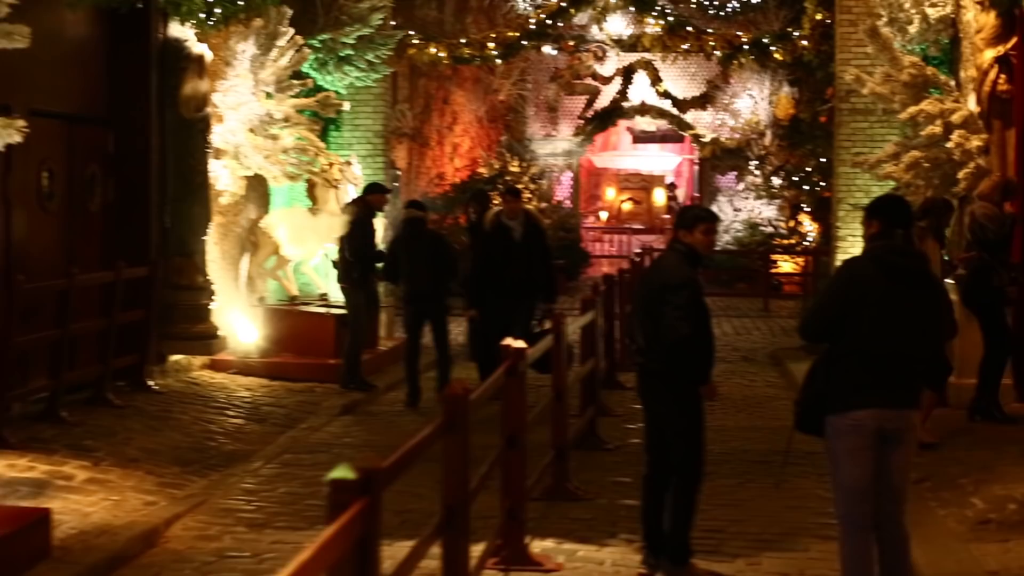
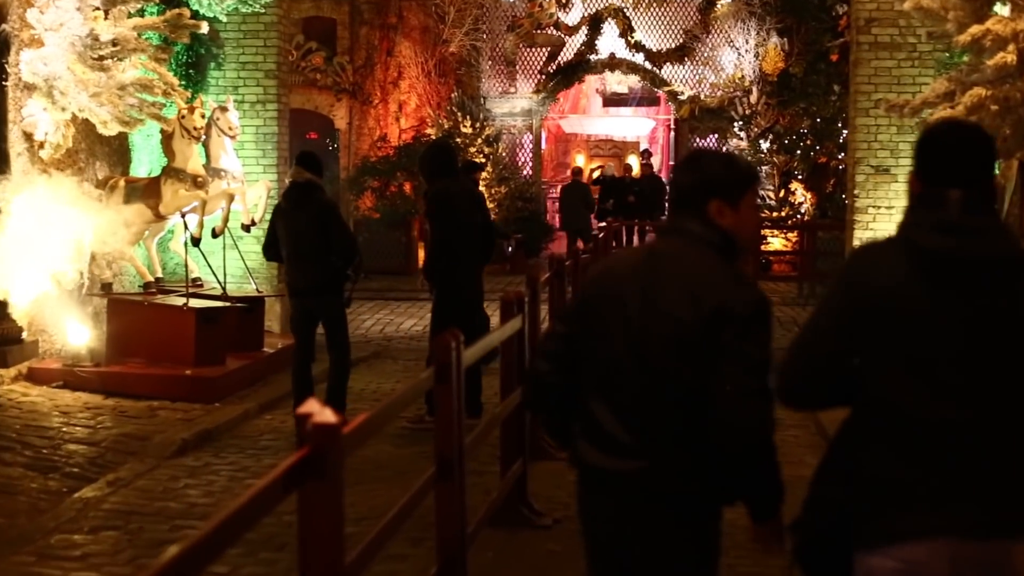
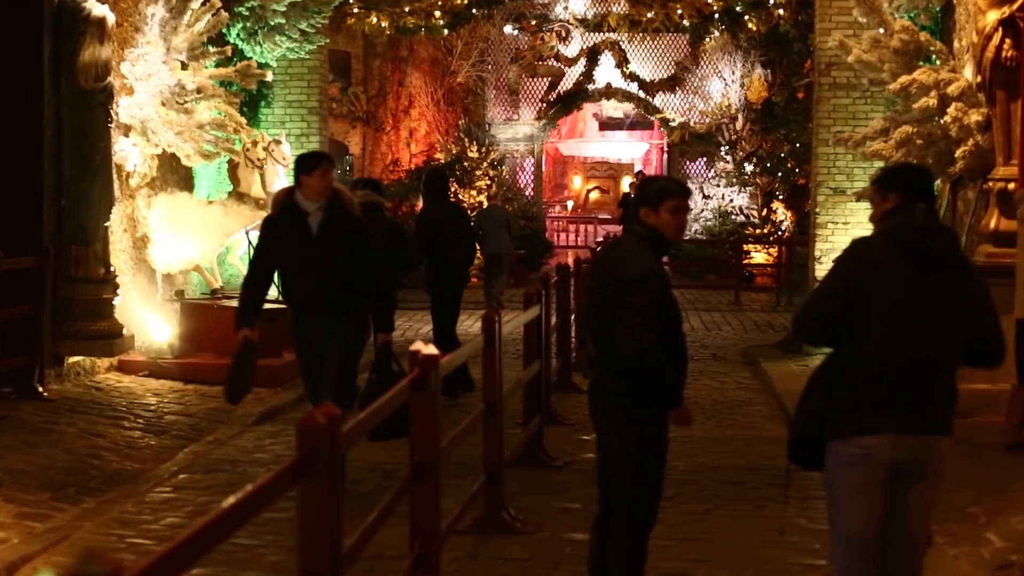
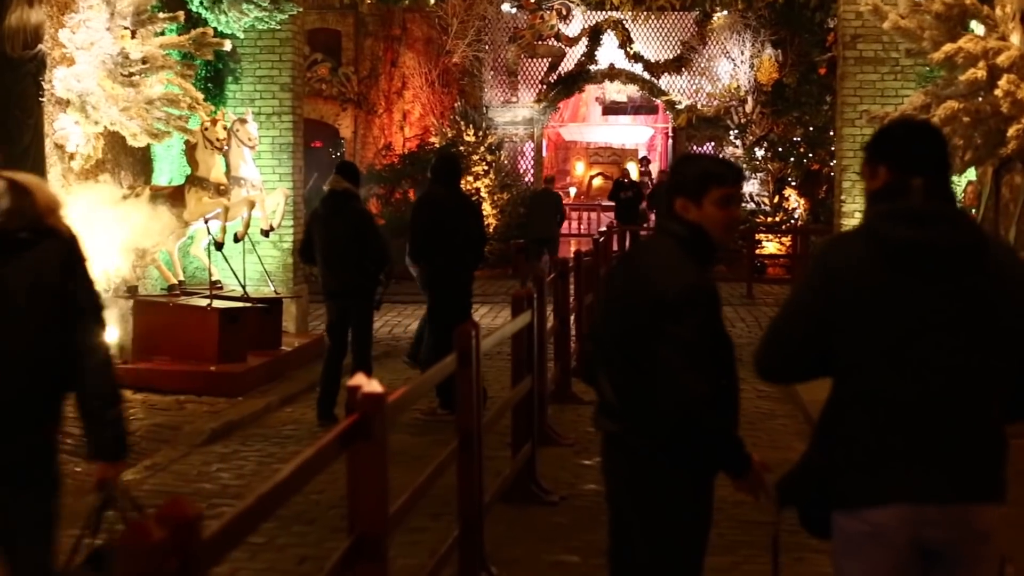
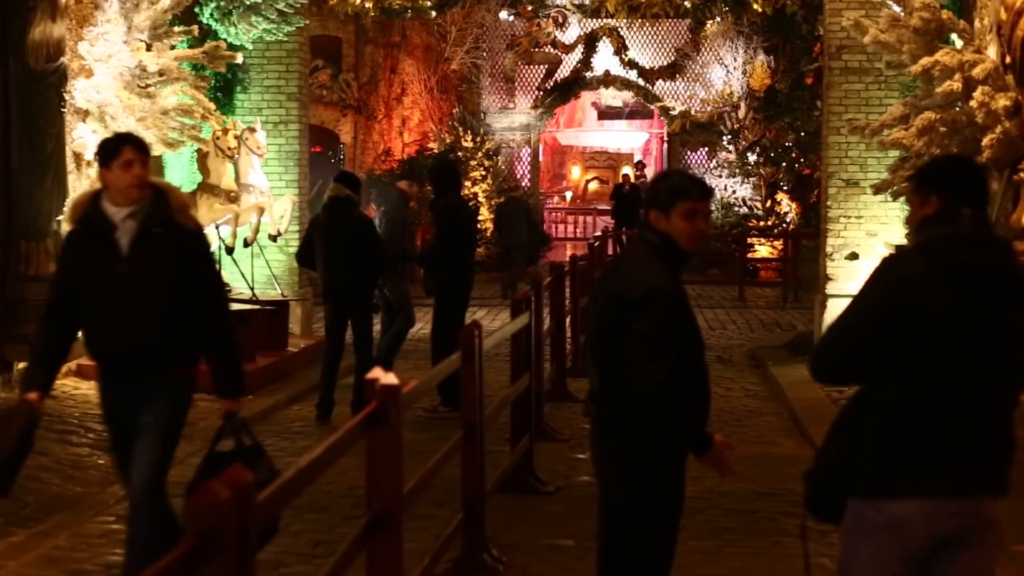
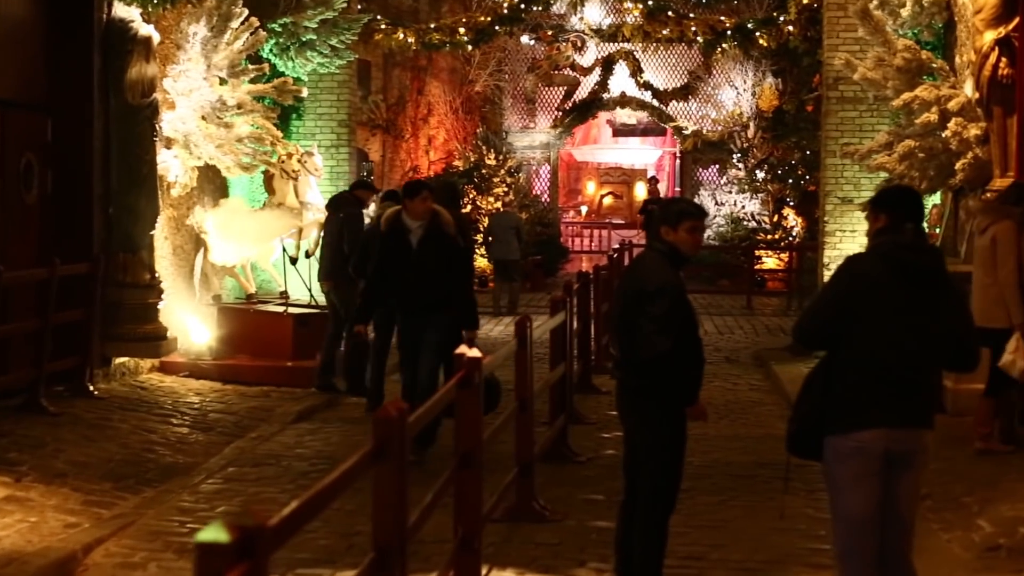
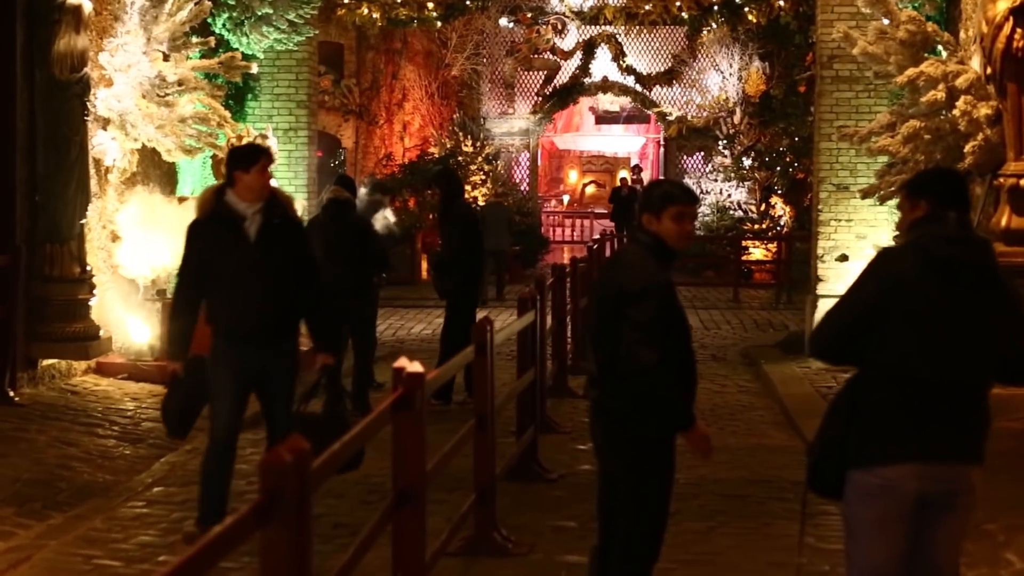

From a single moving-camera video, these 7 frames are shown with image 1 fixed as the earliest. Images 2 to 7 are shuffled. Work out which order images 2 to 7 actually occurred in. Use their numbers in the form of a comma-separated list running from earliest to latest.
6, 3, 7, 5, 4, 2
